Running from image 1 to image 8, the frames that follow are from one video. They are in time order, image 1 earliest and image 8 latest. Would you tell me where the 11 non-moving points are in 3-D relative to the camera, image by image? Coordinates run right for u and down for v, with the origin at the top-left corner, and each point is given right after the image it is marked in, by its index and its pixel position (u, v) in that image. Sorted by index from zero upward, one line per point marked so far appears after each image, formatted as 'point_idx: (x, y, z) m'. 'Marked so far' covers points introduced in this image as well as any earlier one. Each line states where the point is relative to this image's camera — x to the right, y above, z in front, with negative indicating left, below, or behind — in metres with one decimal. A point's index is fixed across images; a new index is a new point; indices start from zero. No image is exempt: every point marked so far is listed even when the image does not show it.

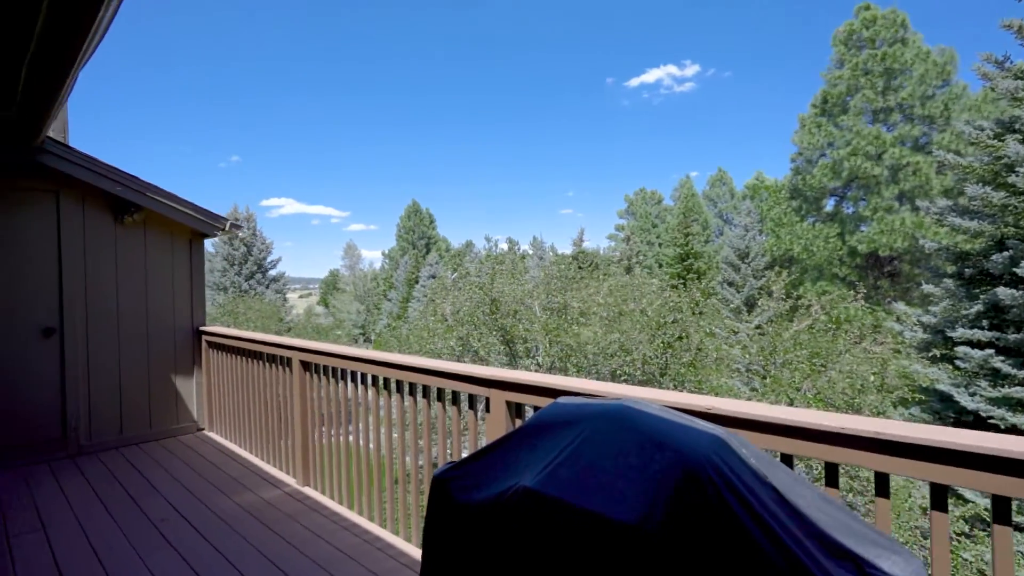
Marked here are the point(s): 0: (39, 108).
0: (-2.9, +1.2, +3.0) m
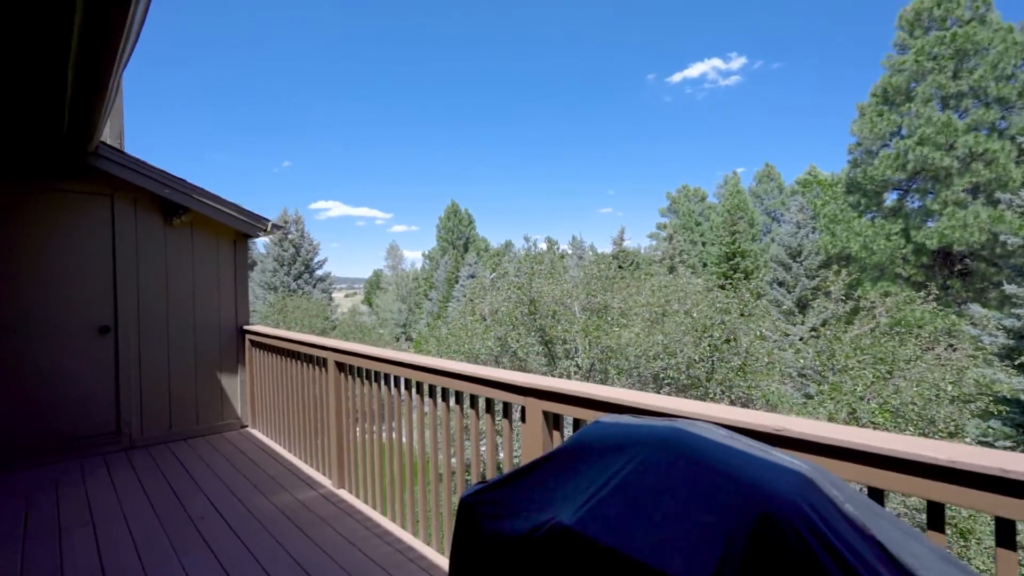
0: (-2.6, +1.2, +3.1) m
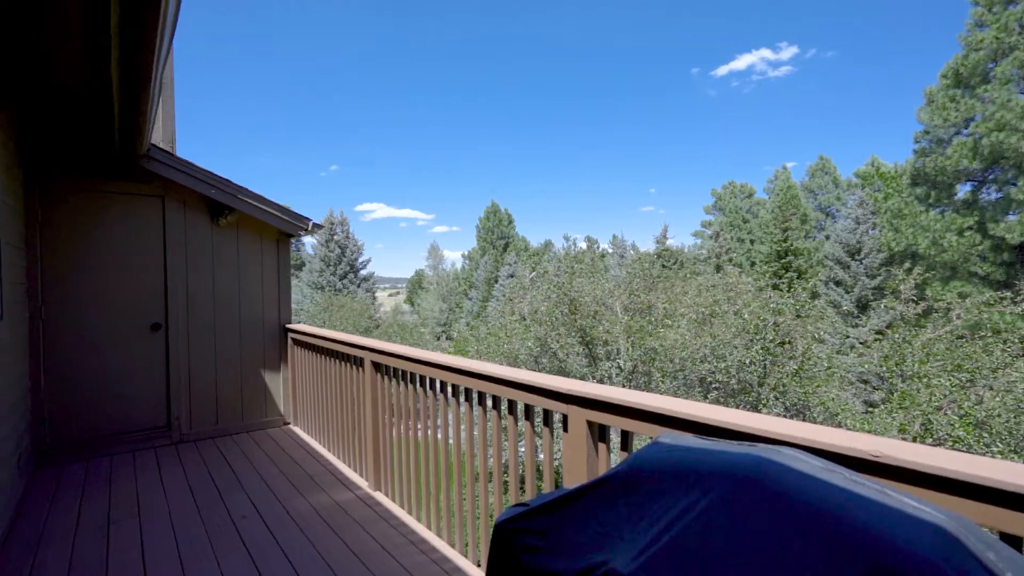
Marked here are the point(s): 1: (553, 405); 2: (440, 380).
0: (-2.4, +1.2, +3.1) m
1: (+0.2, -0.4, +1.9) m
2: (-0.4, -0.5, +2.7) m
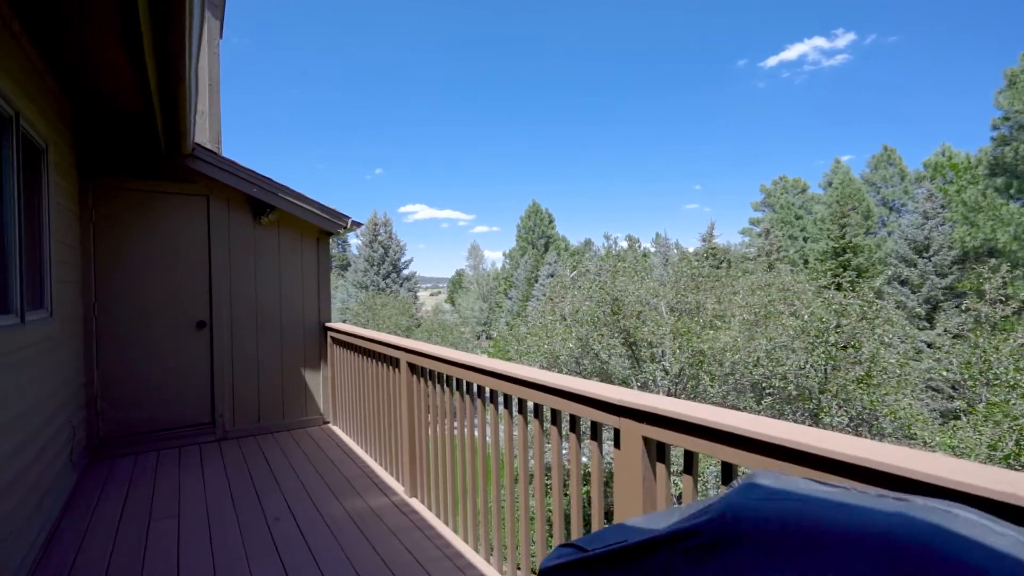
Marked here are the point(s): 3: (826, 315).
0: (-2.1, +1.2, +3.1) m
1: (+0.3, -0.4, +1.7) m
2: (-0.2, -0.5, +2.5) m
3: (+6.0, -0.5, +9.4) m
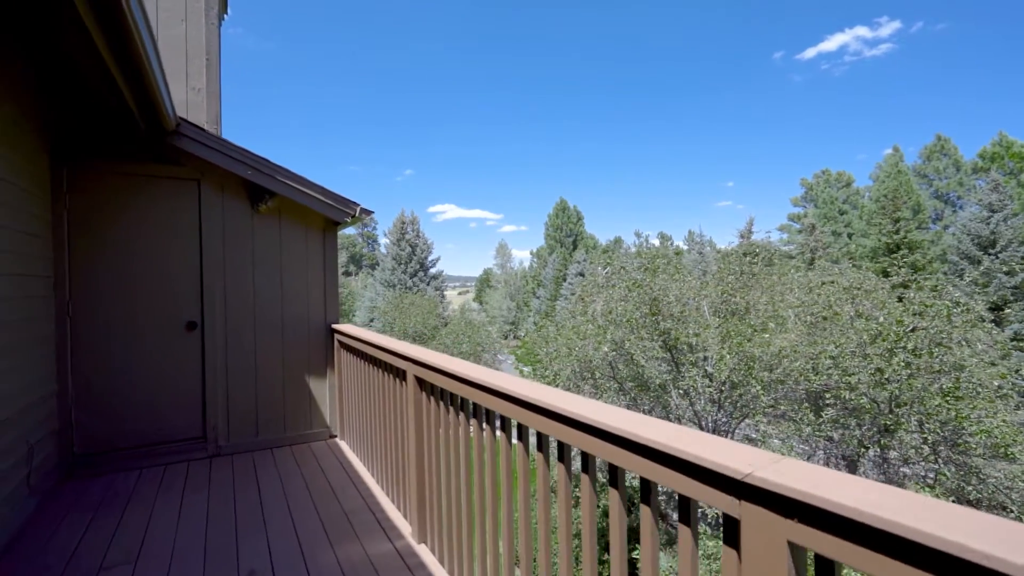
0: (-1.9, +1.2, +2.6) m
1: (+0.4, -0.4, +1.0) m
2: (0.0, -0.5, +1.9) m
3: (+6.5, -0.5, +8.4) m
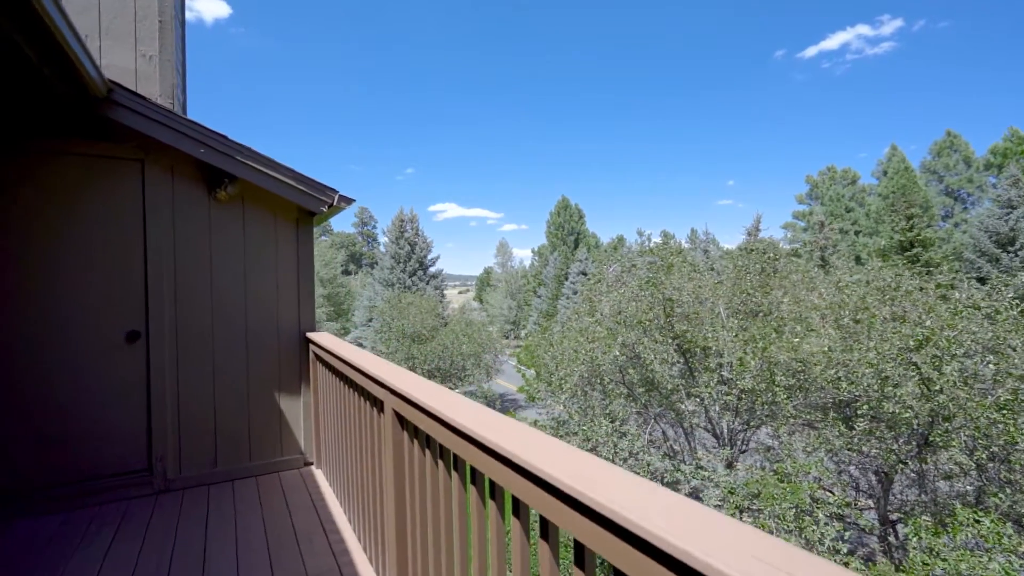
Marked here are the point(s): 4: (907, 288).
0: (-1.9, +1.2, +1.9) m
1: (+0.4, -0.4, +0.3) m
2: (0.0, -0.5, +1.2) m
3: (+6.6, -0.5, +7.8) m
4: (+6.4, 0.0, +8.1) m
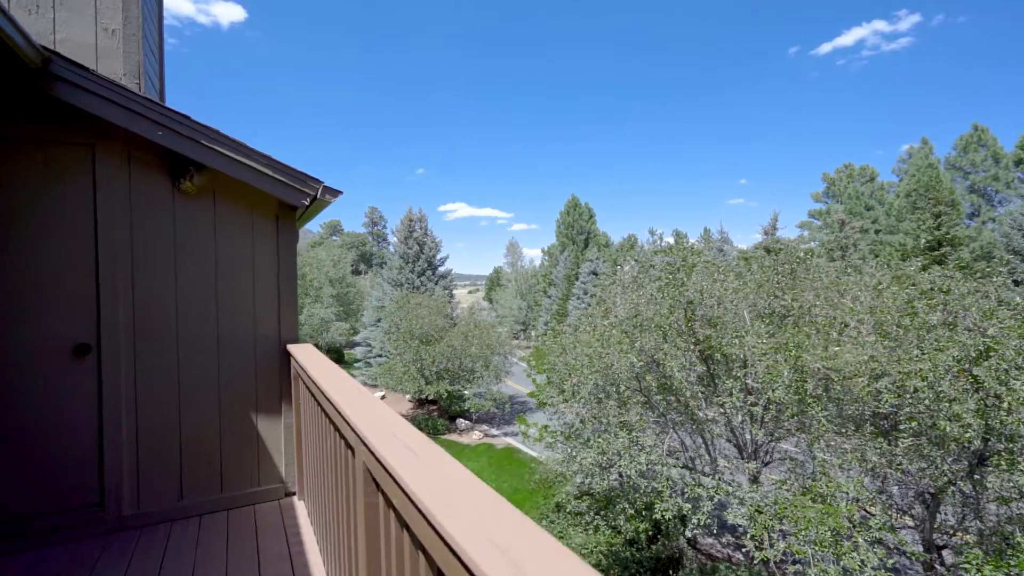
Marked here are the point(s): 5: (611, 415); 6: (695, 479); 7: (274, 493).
0: (-1.9, +1.2, +1.5) m
1: (+0.4, -0.5, -0.2) m
2: (0.0, -0.5, +0.7) m
3: (+6.7, -0.5, +7.1) m
4: (+6.6, 0.0, +7.5) m
5: (+1.8, -2.3, +8.9) m
6: (+3.0, -3.1, +8.0) m
7: (-1.6, -1.3, +3.3) m
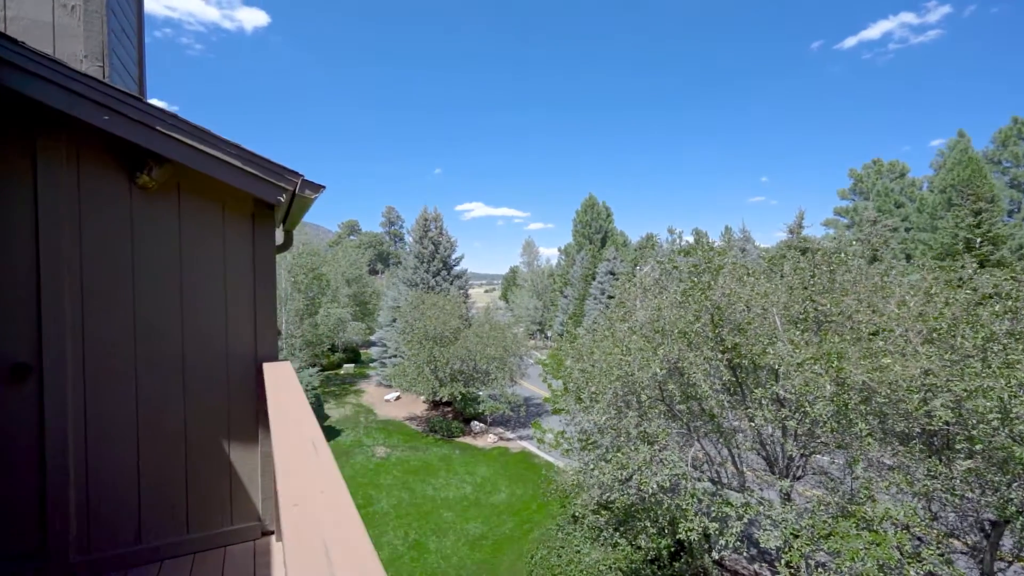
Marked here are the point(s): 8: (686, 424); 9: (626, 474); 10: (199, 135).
0: (-1.9, +1.1, +1.1) m
1: (+0.4, -0.5, -0.6) m
2: (0.0, -0.6, +0.3) m
3: (+6.9, -0.6, +6.4) m
4: (+6.8, -0.1, +6.8) m
5: (+2.0, -2.3, +8.4) m
6: (+3.2, -3.2, +7.5) m
7: (-1.5, -1.4, +2.9) m
8: (+3.0, -2.3, +8.5) m
9: (+1.8, -3.0, +7.9) m
10: (-1.6, +0.8, +2.5) m
